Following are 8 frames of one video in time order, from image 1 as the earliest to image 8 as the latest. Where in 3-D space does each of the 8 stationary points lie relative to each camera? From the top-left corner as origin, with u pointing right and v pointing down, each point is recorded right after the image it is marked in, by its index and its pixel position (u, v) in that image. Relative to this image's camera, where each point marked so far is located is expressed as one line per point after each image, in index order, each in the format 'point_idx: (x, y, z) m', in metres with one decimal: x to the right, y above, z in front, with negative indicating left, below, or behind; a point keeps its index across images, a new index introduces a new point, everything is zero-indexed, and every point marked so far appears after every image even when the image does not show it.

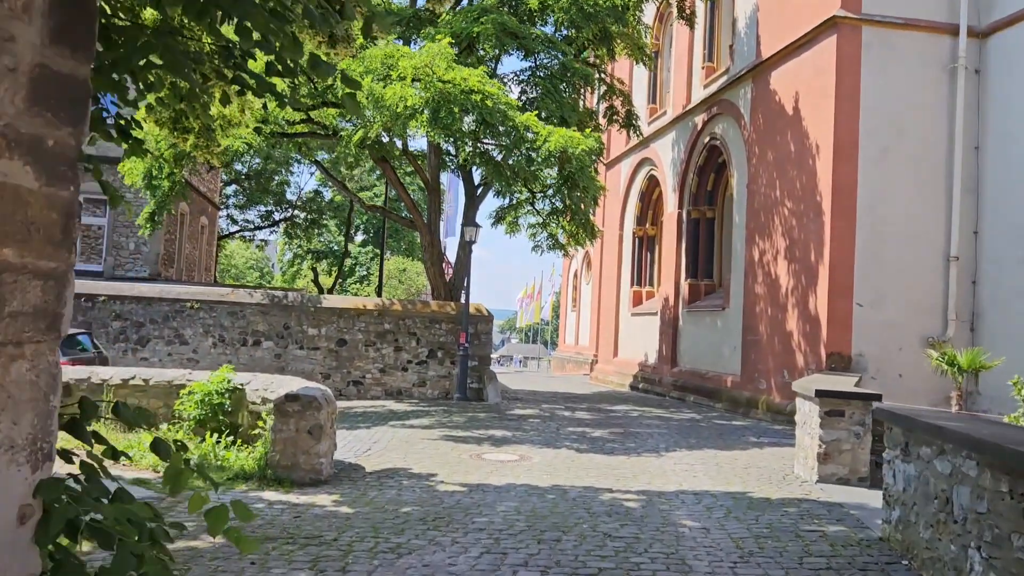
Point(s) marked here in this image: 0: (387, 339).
0: (-2.3, -0.9, +15.6) m
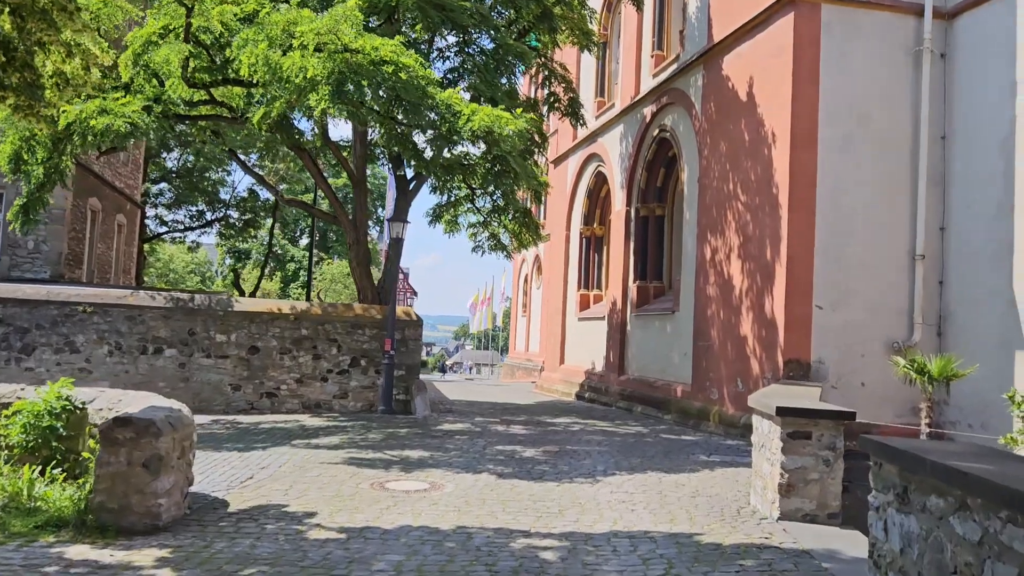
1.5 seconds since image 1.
0: (-3.4, -1.0, +14.1) m
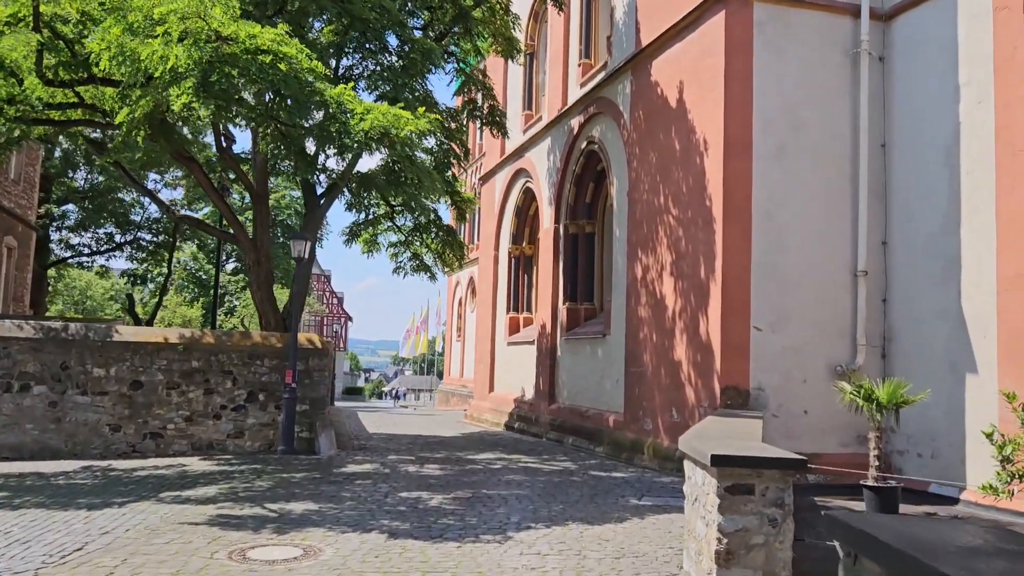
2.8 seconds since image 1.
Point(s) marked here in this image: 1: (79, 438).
0: (-4.7, -1.4, +12.6) m
1: (-6.2, -2.1, +12.3) m
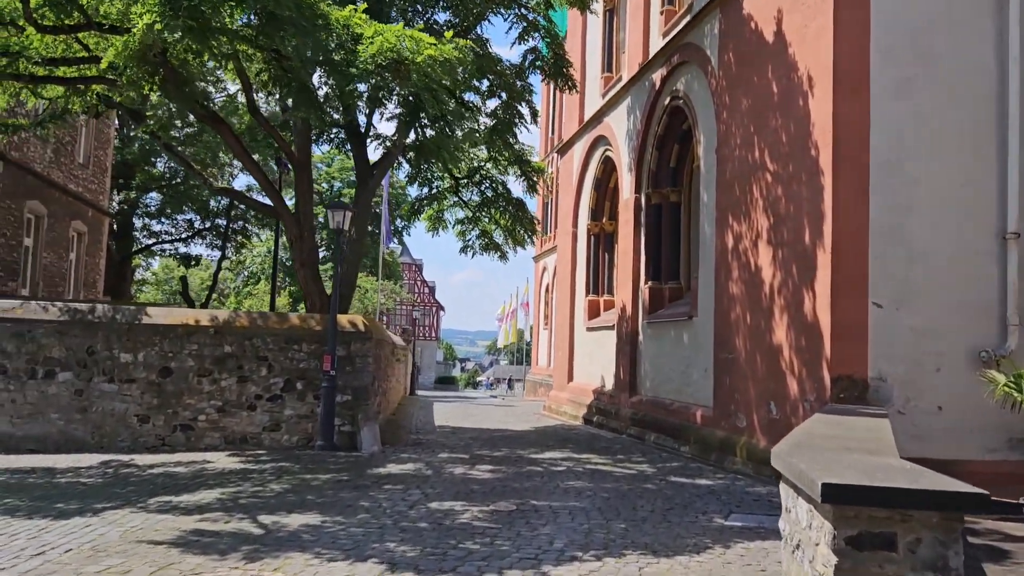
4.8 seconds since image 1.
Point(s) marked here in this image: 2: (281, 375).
0: (-3.8, -1.0, +11.4) m
1: (-5.3, -1.9, +11.2) m
2: (-3.1, -1.2, +11.5) m
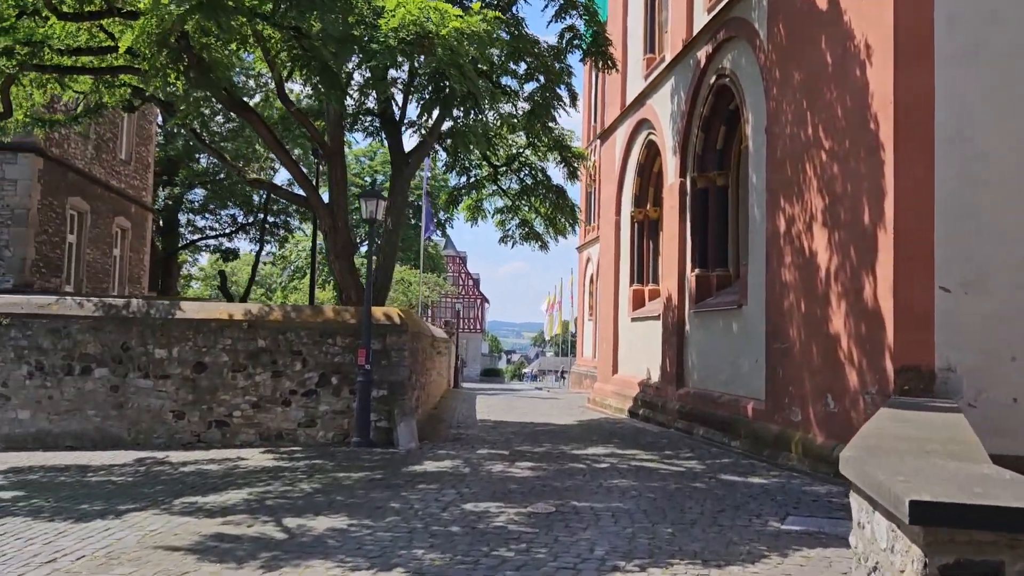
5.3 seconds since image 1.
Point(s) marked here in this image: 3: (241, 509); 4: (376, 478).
0: (-3.3, -1.0, +11.1) m
1: (-4.8, -1.8, +11.1) m
2: (-2.6, -1.1, +11.2) m
3: (-2.1, -1.7, +6.7) m
4: (-1.3, -1.8, +8.3) m
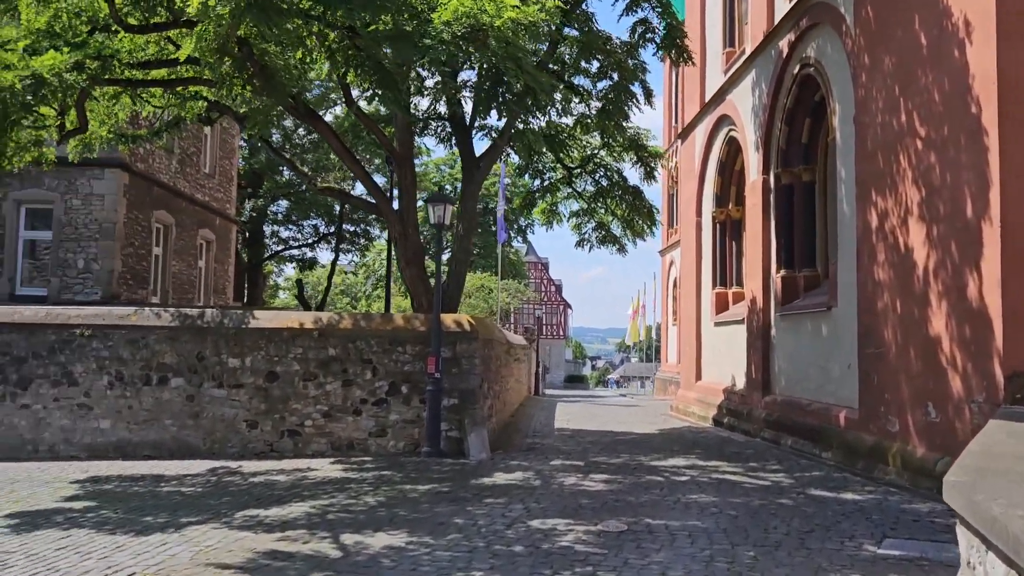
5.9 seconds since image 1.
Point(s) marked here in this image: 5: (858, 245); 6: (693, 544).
0: (-2.3, -1.1, +11.1) m
1: (-3.8, -1.9, +11.1) m
2: (-1.6, -1.2, +11.0) m
3: (-1.6, -1.8, +6.5) m
4: (-0.7, -1.9, +8.0) m
5: (+4.2, +0.5, +10.4) m
6: (+1.3, -1.8, +5.9) m
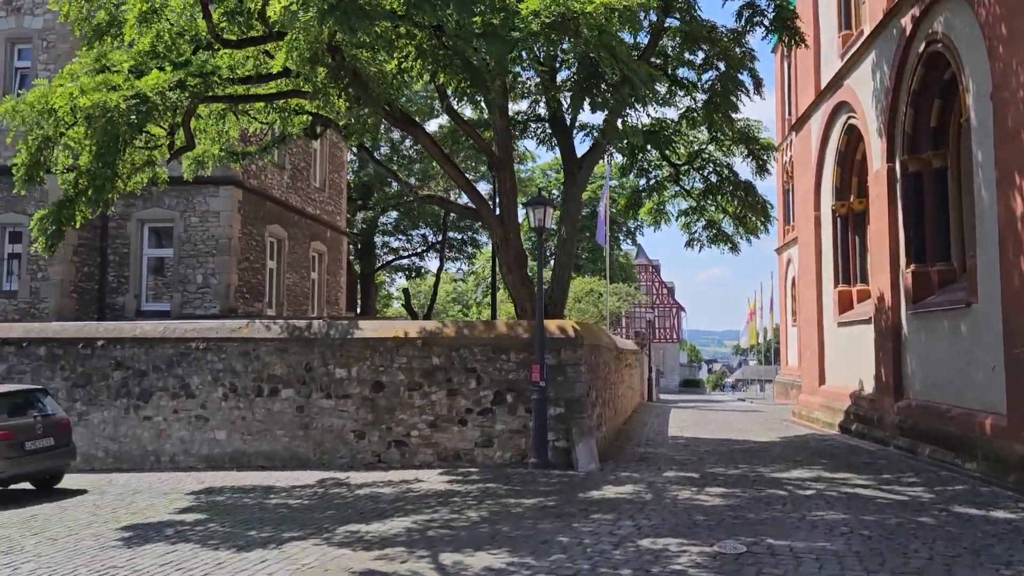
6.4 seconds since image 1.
0: (-1.0, -1.2, +10.9) m
1: (-2.4, -2.1, +11.2) m
2: (-0.3, -1.3, +10.8) m
3: (-0.8, -1.9, +6.3) m
4: (+0.3, -2.0, +7.7) m
5: (+5.3, +0.6, +9.4) m
6: (+1.9, -1.7, +5.3) m
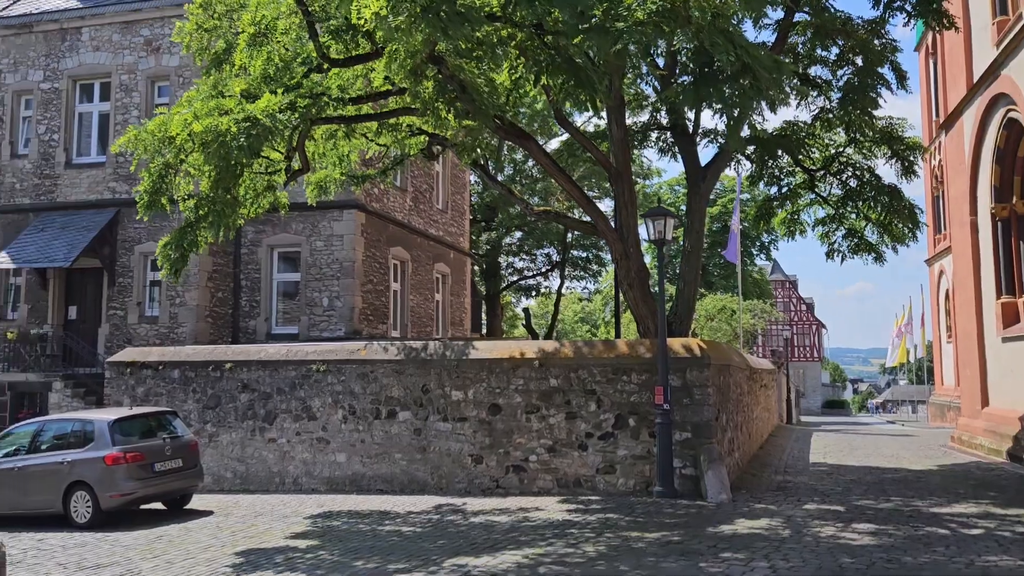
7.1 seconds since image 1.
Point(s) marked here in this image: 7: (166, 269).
0: (+0.5, -1.4, +10.4) m
1: (-0.9, -2.3, +10.9) m
2: (+1.2, -1.5, +10.2) m
3: (0.0, -2.0, +5.9) m
4: (+1.3, -2.1, +7.1) m
5: (+6.5, +0.5, +8.1) m
6: (+2.6, -1.8, +4.5) m
7: (-4.0, +0.2, +9.8) m
